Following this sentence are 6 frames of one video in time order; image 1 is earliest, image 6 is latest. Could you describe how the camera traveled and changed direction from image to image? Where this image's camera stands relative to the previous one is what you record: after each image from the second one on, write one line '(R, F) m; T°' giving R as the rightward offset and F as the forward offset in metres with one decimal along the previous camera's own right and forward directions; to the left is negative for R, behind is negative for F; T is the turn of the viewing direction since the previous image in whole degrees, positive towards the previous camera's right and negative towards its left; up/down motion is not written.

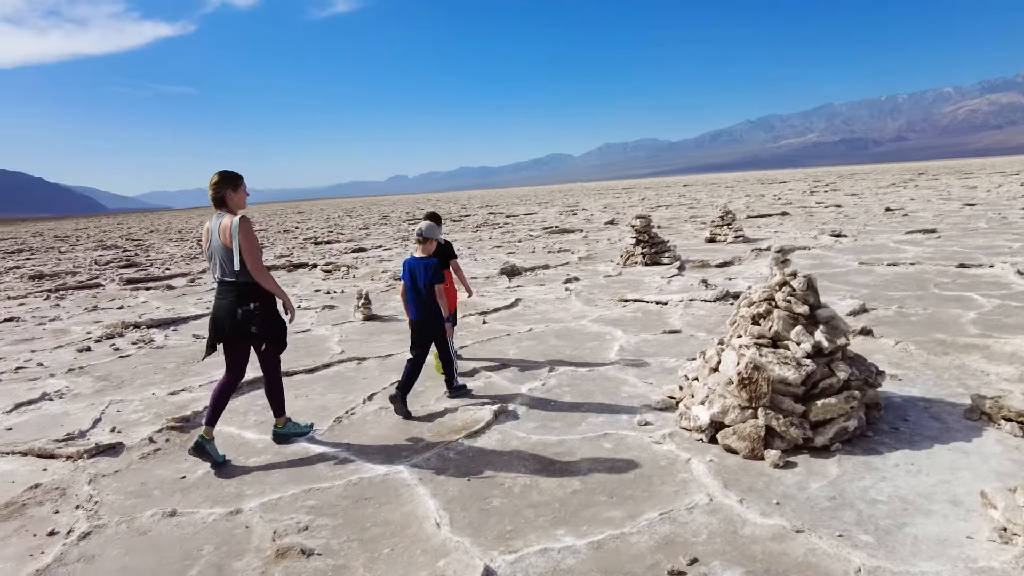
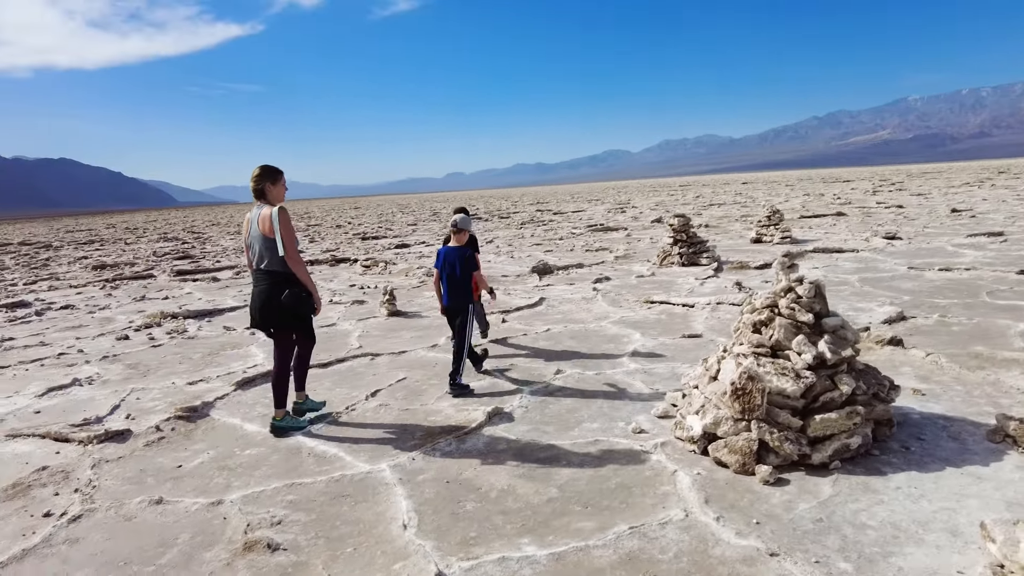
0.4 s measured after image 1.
(+0.4, +0.1) m; -5°
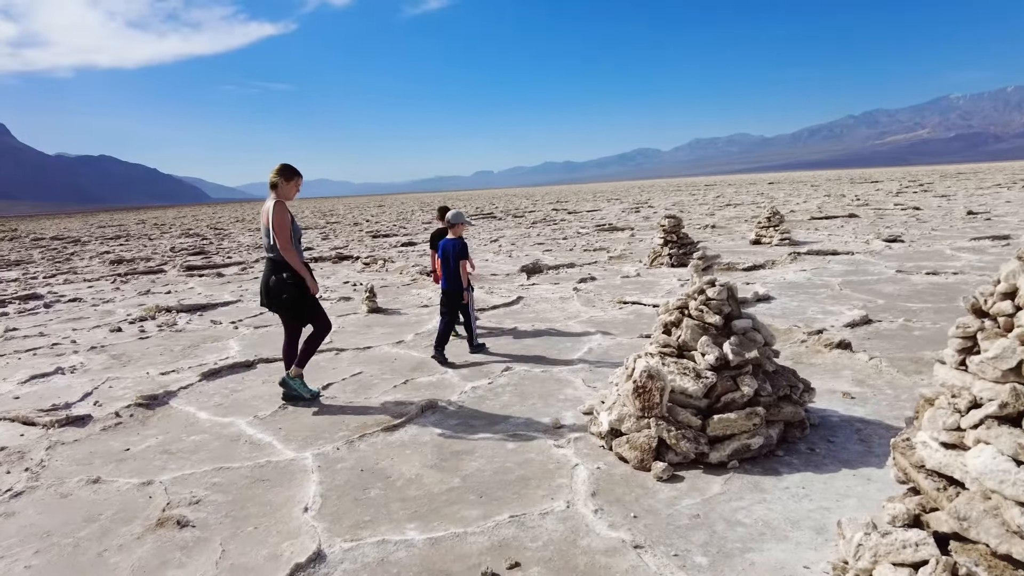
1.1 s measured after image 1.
(+0.6, -0.1) m; -3°
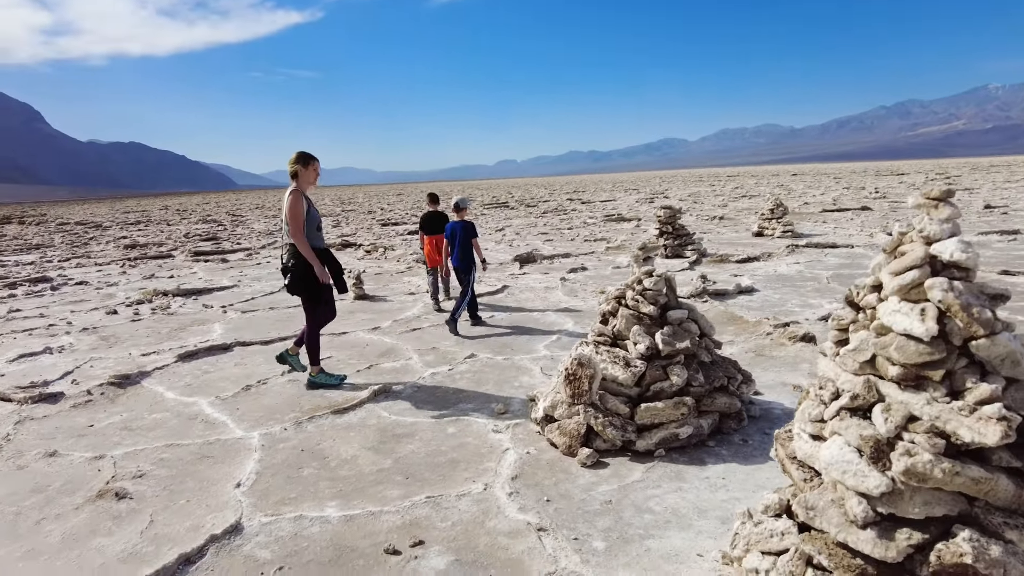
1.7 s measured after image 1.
(+0.5, 0.0) m; -2°
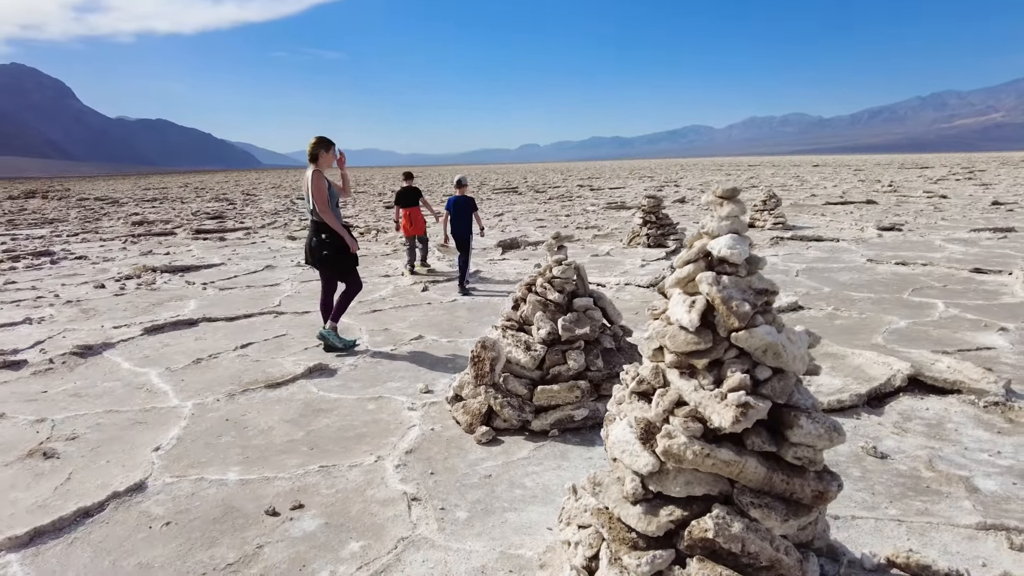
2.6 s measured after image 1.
(+0.6, -0.1) m; -2°
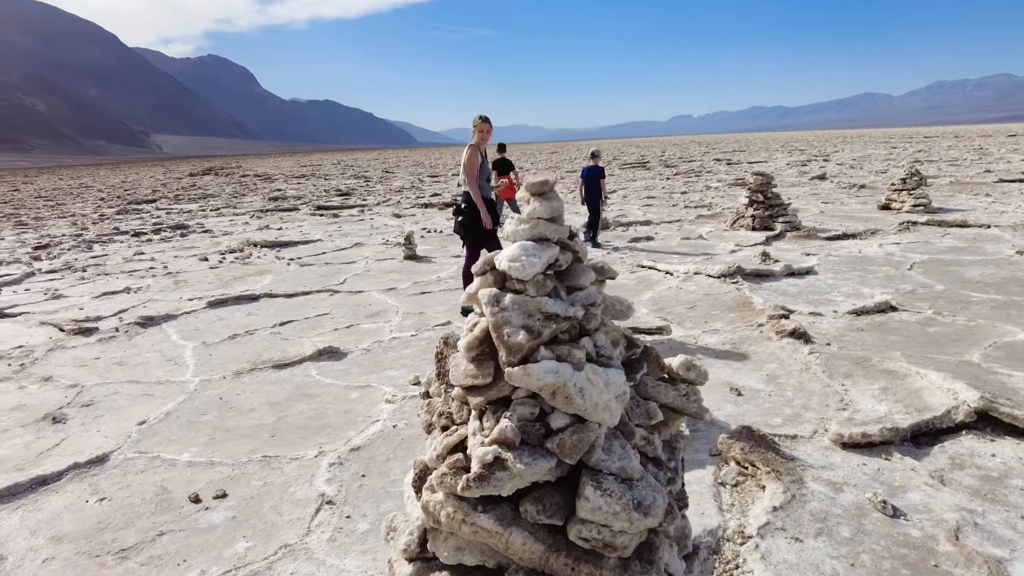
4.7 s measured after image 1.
(+0.9, +0.4) m; -13°
